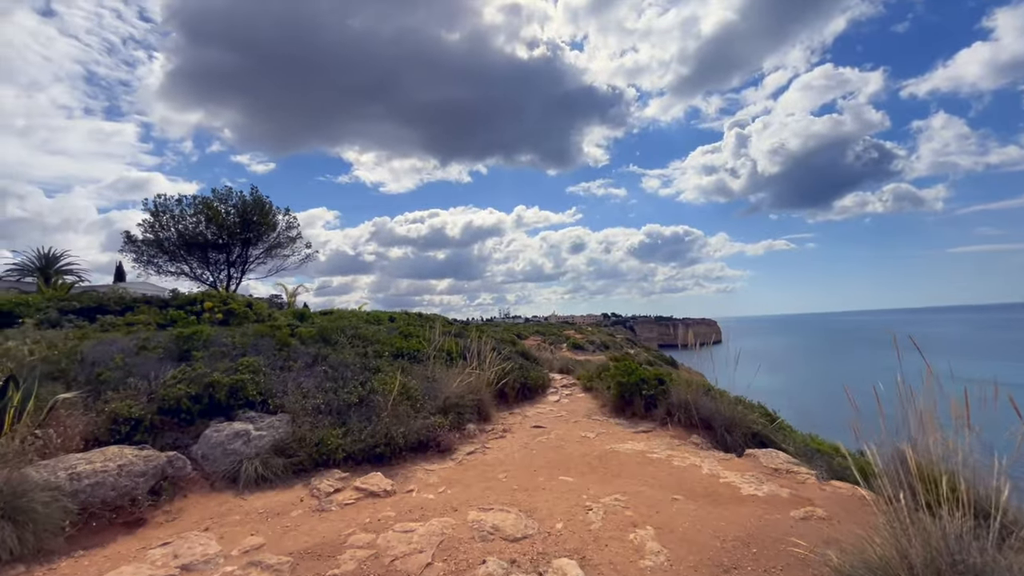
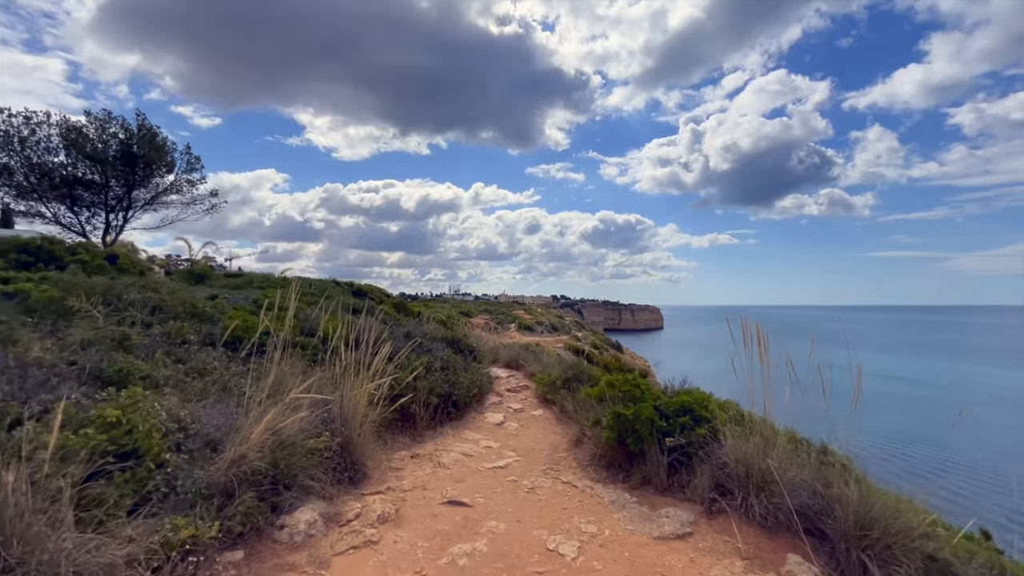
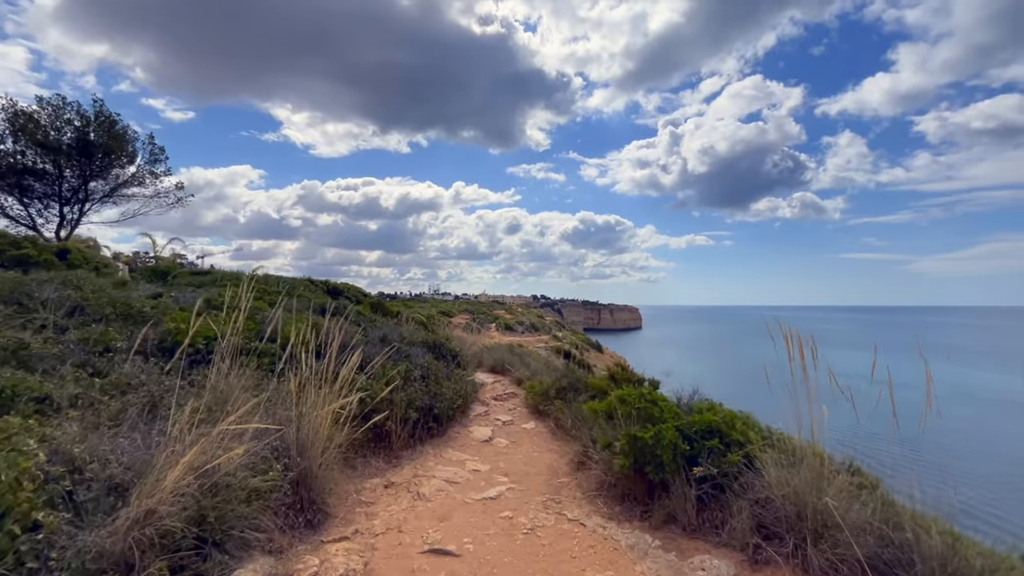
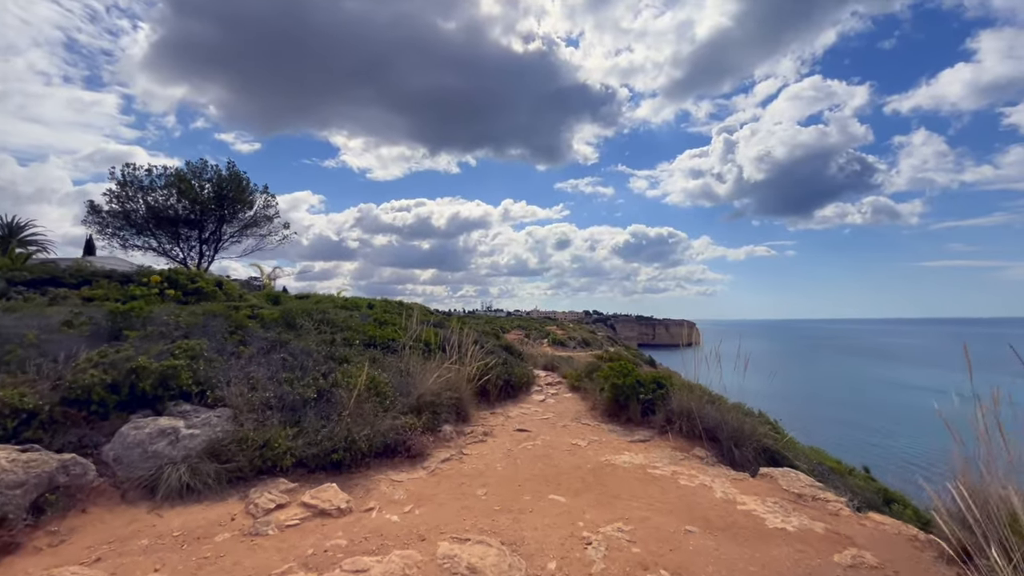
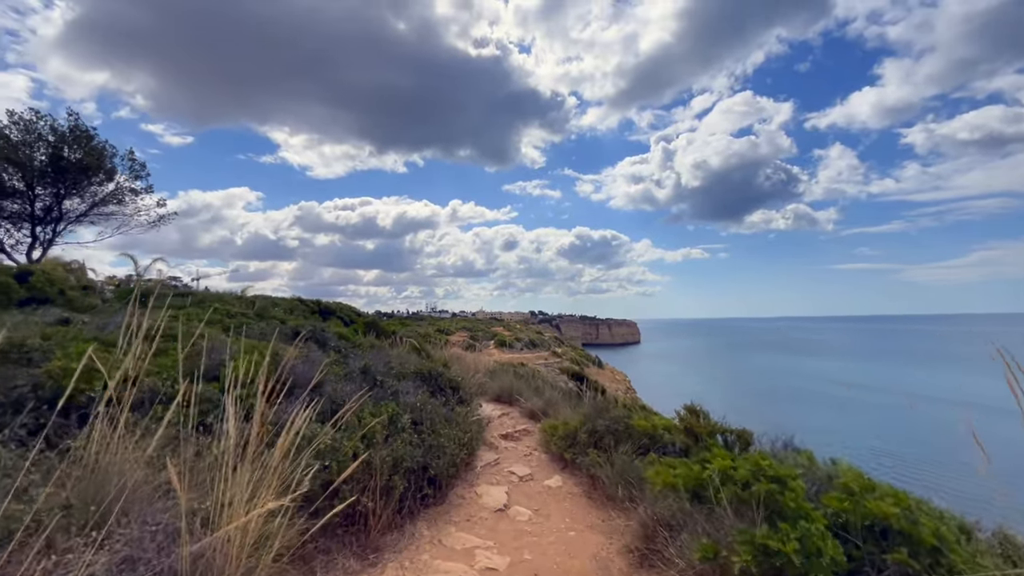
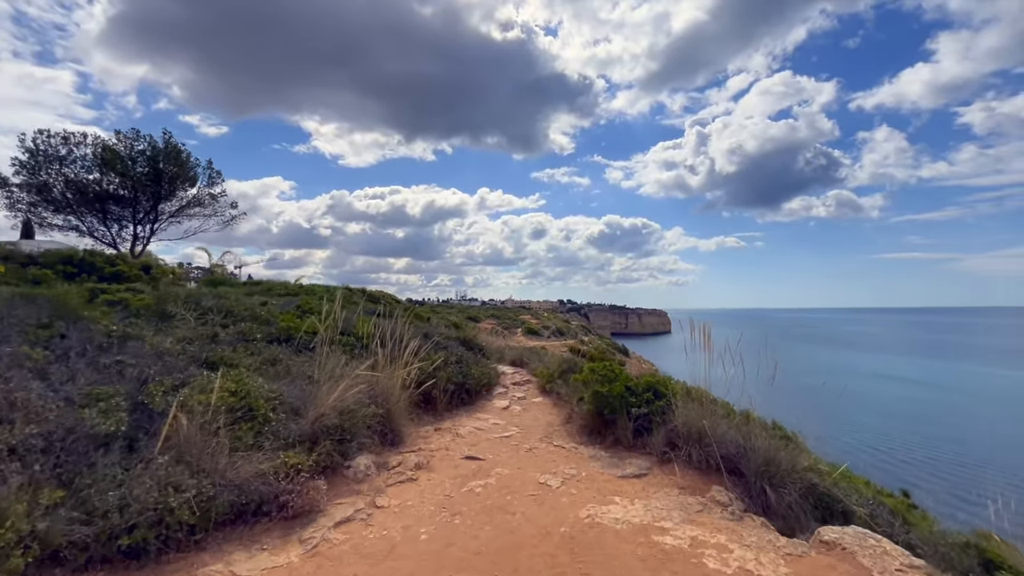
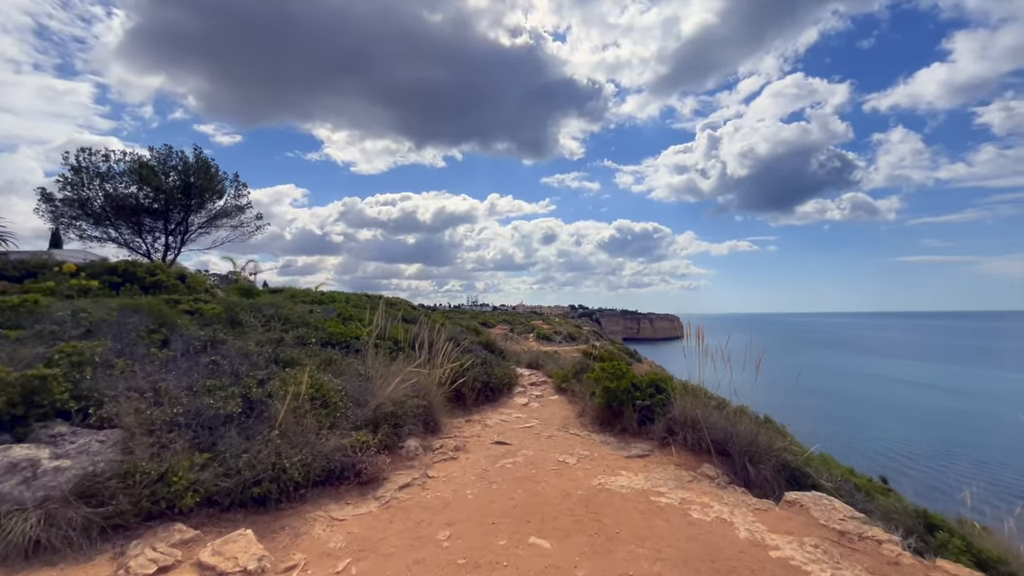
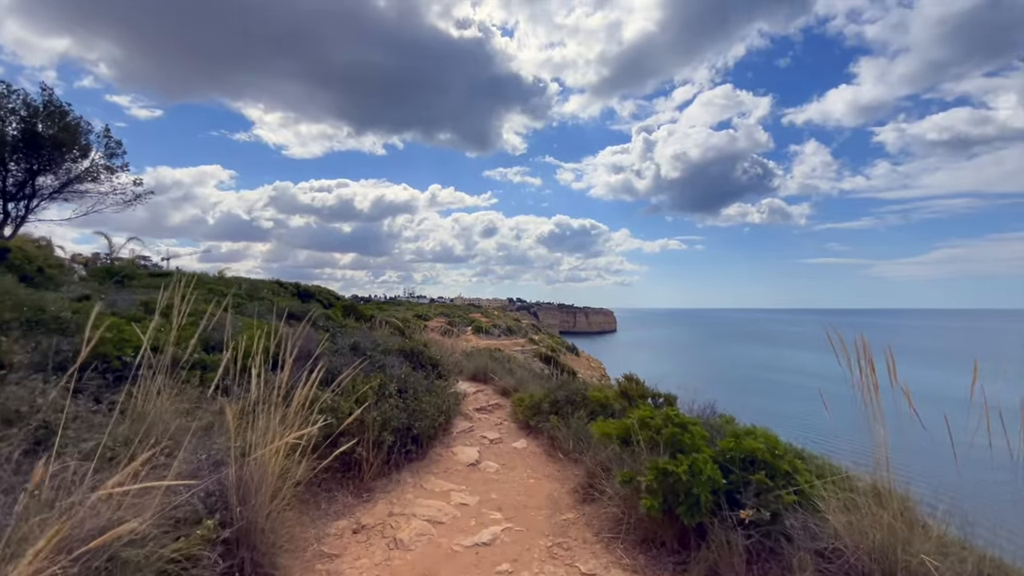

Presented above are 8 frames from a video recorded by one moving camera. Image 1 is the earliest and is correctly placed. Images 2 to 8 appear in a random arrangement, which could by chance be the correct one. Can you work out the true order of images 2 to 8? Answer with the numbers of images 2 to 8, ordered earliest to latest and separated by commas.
4, 7, 6, 2, 3, 8, 5
